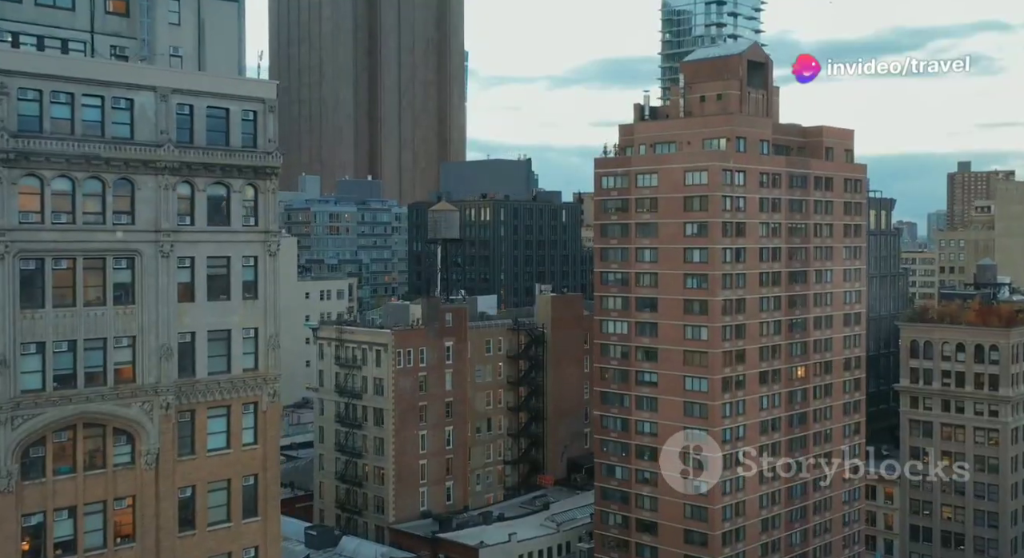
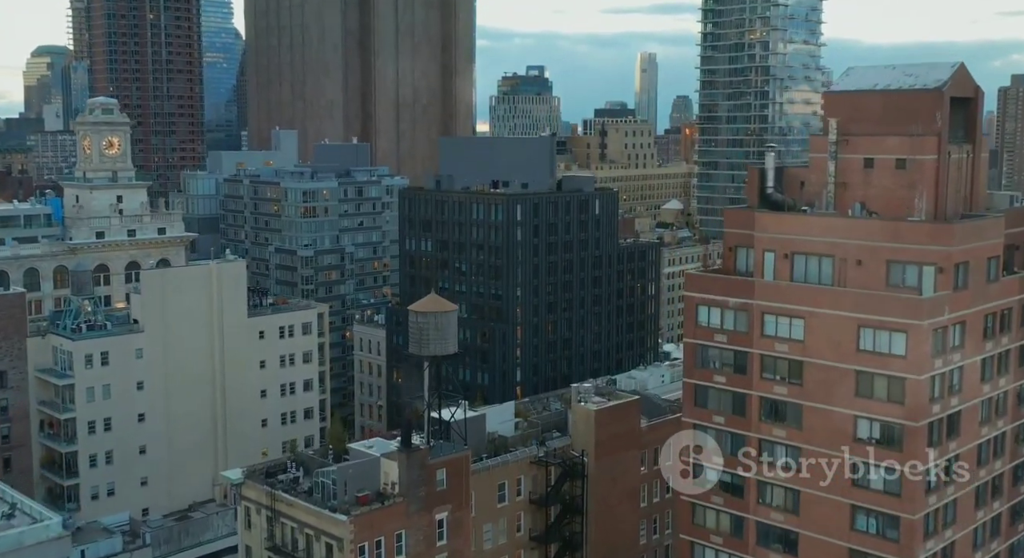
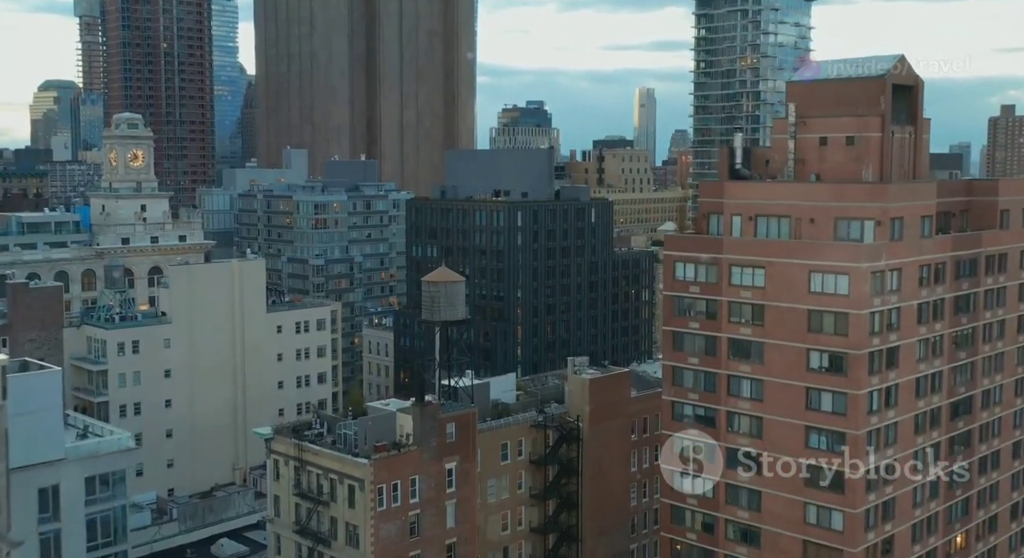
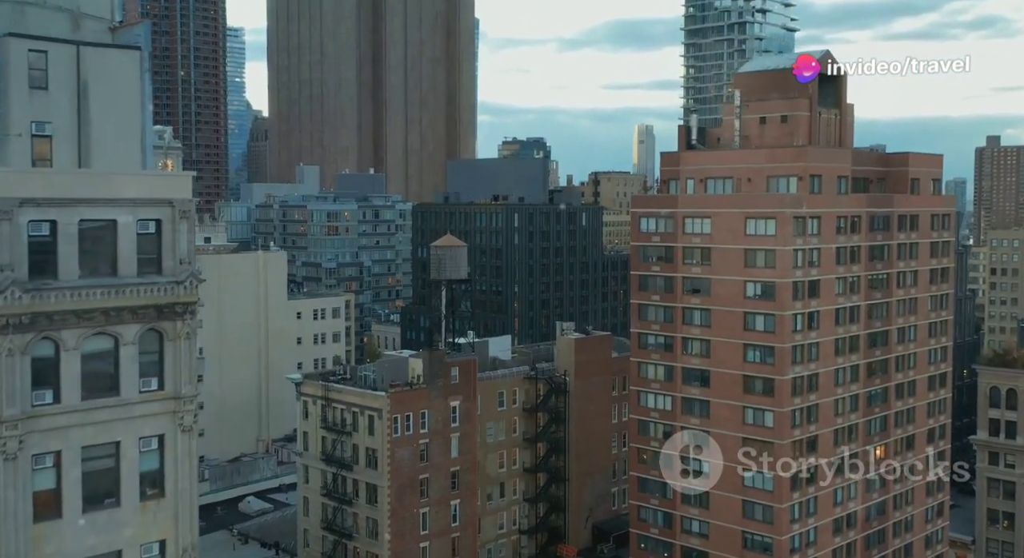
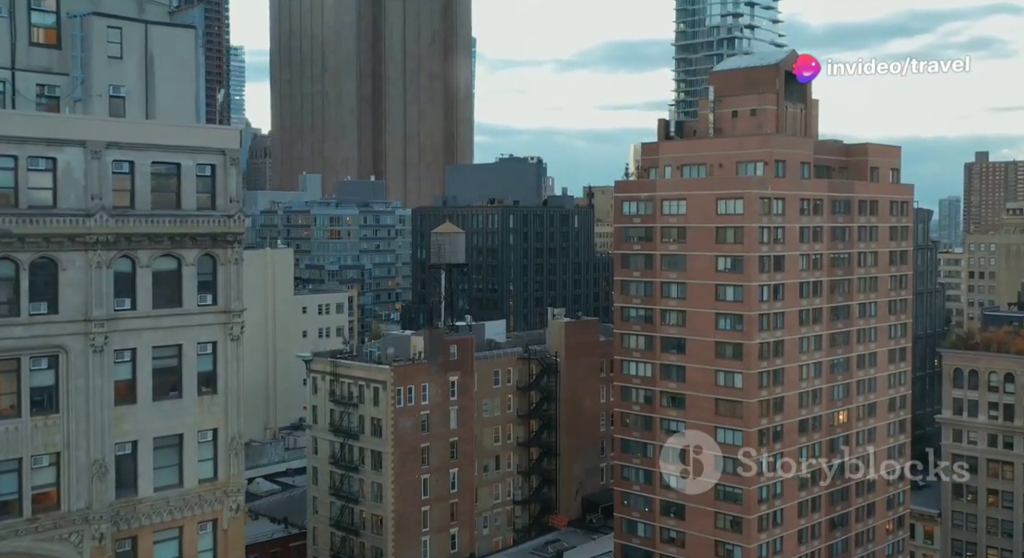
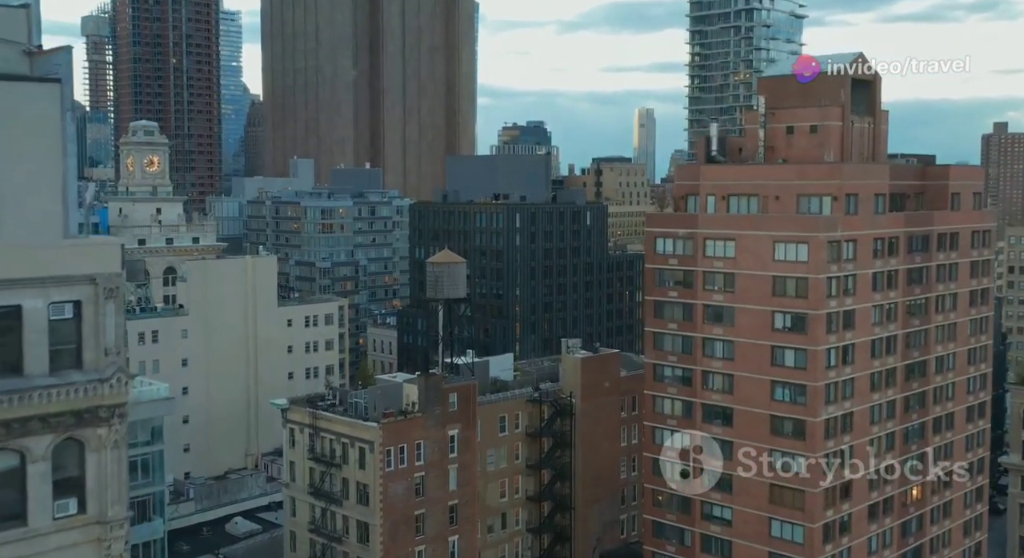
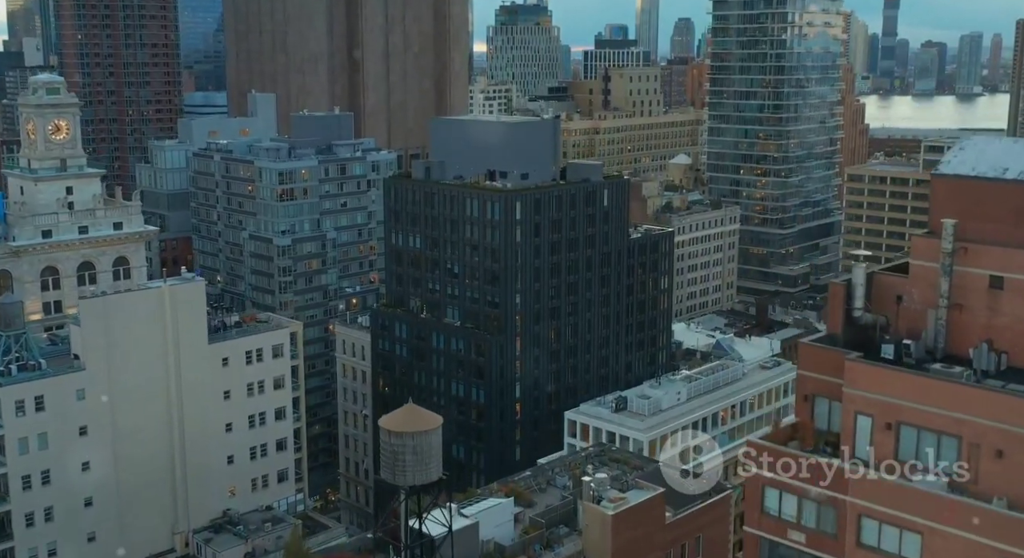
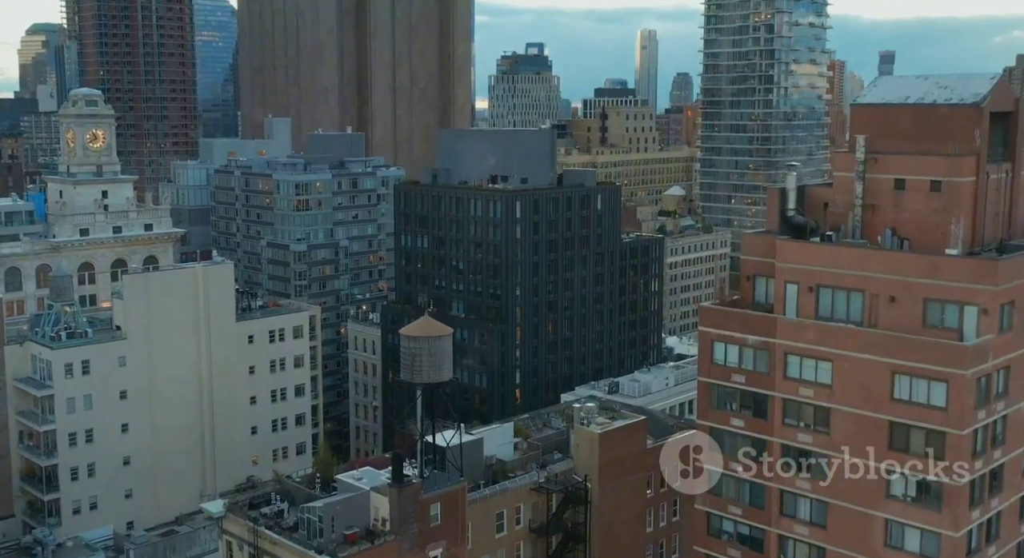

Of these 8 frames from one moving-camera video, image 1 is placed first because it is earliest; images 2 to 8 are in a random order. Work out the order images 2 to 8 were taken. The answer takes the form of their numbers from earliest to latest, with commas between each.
5, 4, 6, 3, 2, 8, 7
